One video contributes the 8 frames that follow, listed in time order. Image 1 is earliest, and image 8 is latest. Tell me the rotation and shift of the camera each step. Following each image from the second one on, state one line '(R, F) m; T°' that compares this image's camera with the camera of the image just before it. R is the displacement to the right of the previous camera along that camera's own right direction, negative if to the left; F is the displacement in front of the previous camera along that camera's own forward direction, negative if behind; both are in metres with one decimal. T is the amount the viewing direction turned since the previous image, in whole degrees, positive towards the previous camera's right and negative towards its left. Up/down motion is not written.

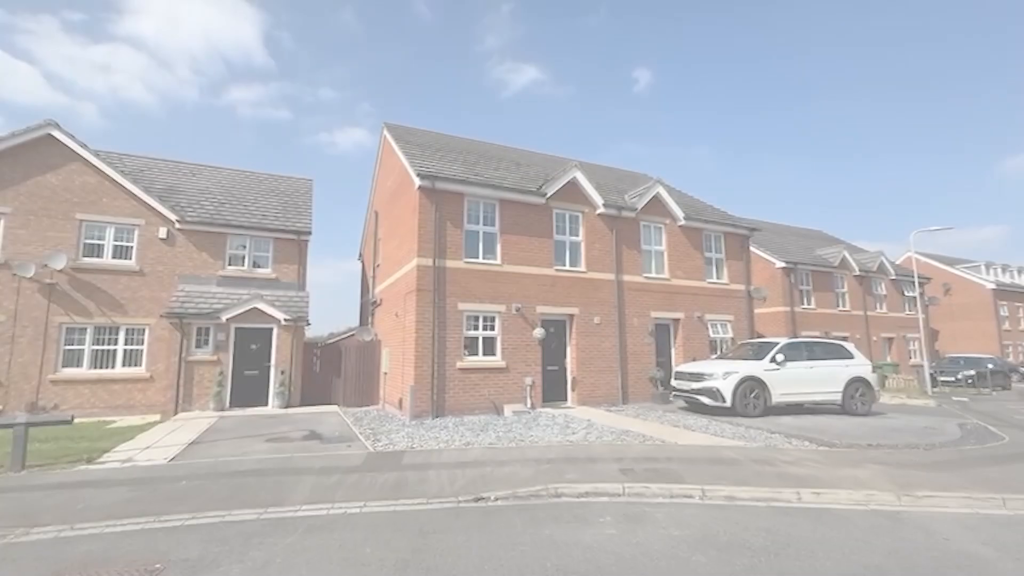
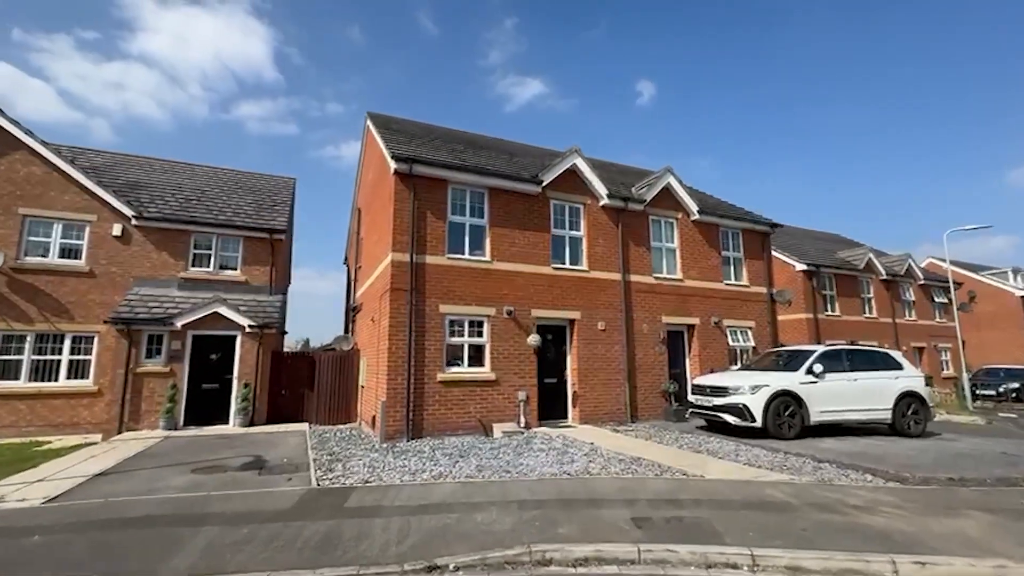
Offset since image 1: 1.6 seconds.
(+0.4, +1.9) m; -1°
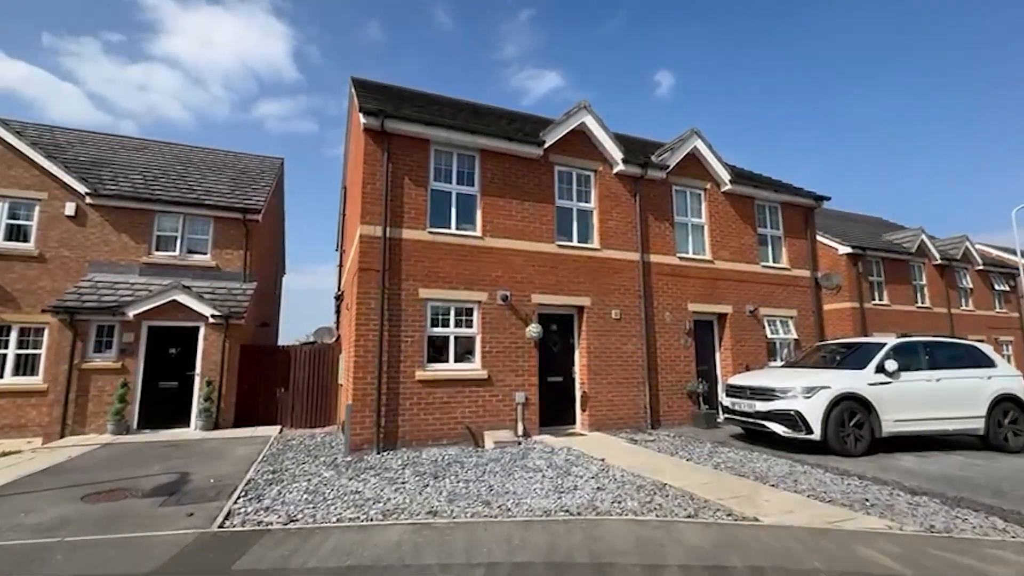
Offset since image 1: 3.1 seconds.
(+0.5, +2.1) m; -2°
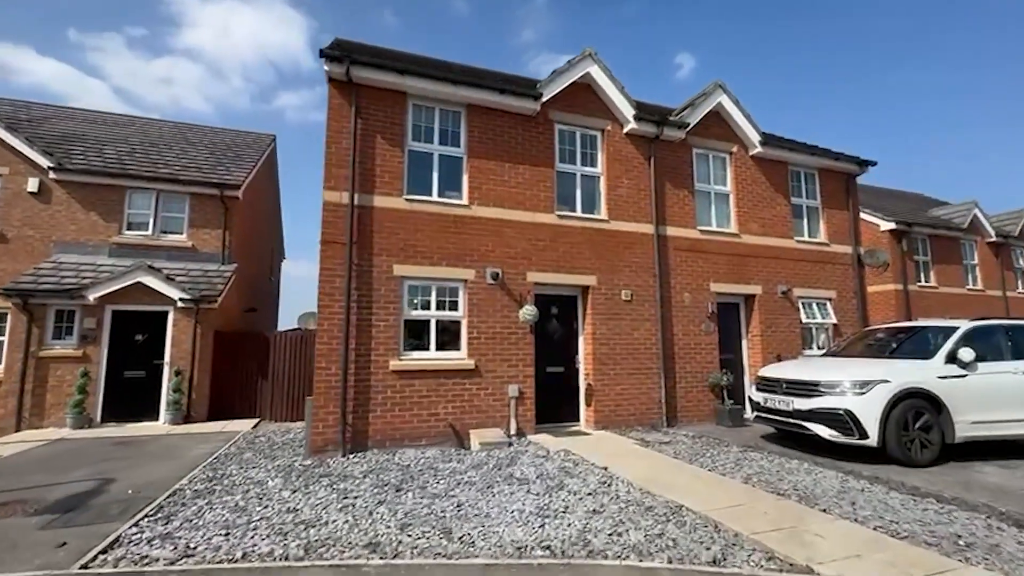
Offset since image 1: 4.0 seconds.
(+0.5, +1.5) m; -2°
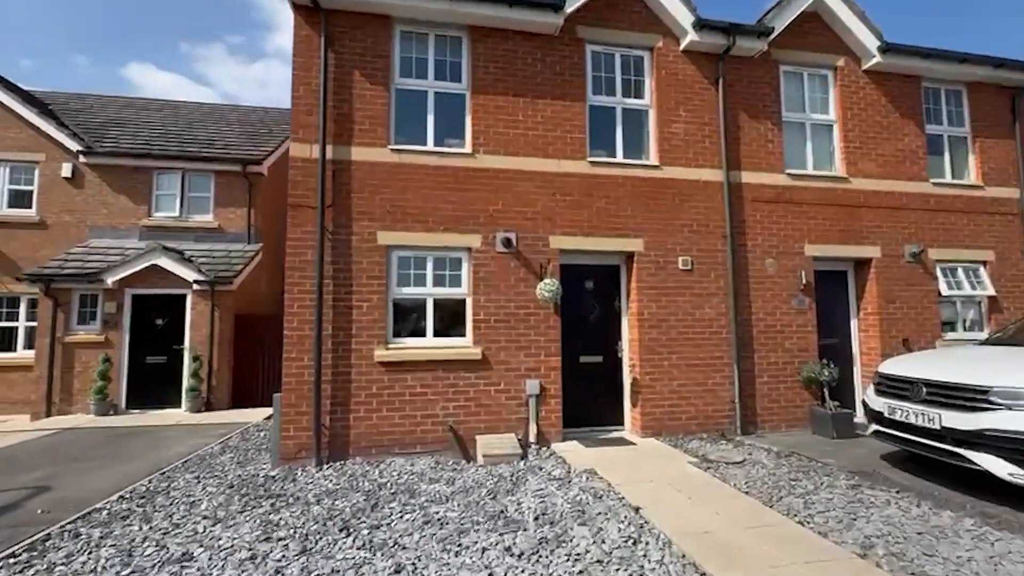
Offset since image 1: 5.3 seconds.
(+0.9, +2.0) m; -9°
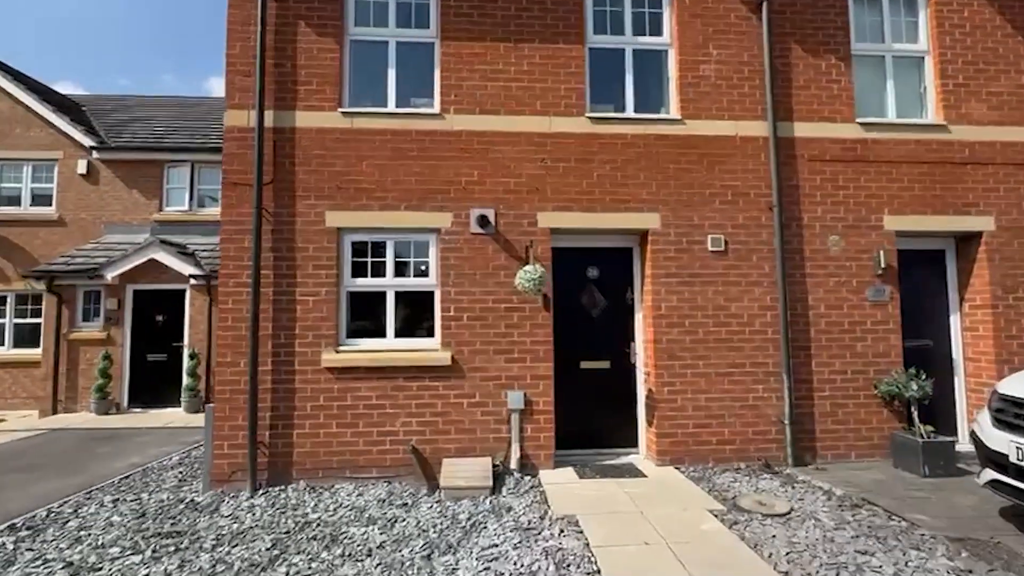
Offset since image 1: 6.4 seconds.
(+1.0, +1.5) m; -7°
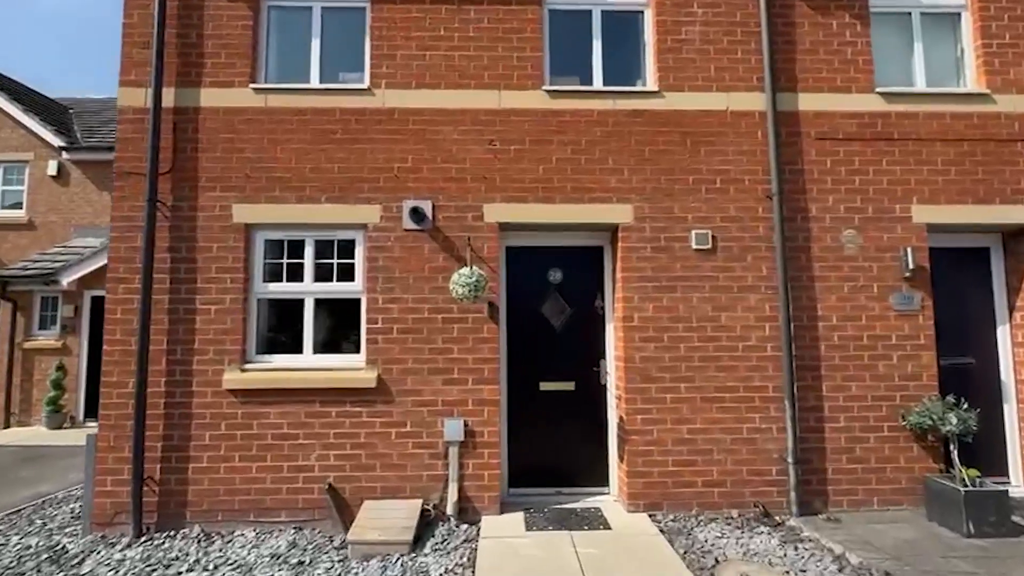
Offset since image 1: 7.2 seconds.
(+0.8, +1.0) m; -2°
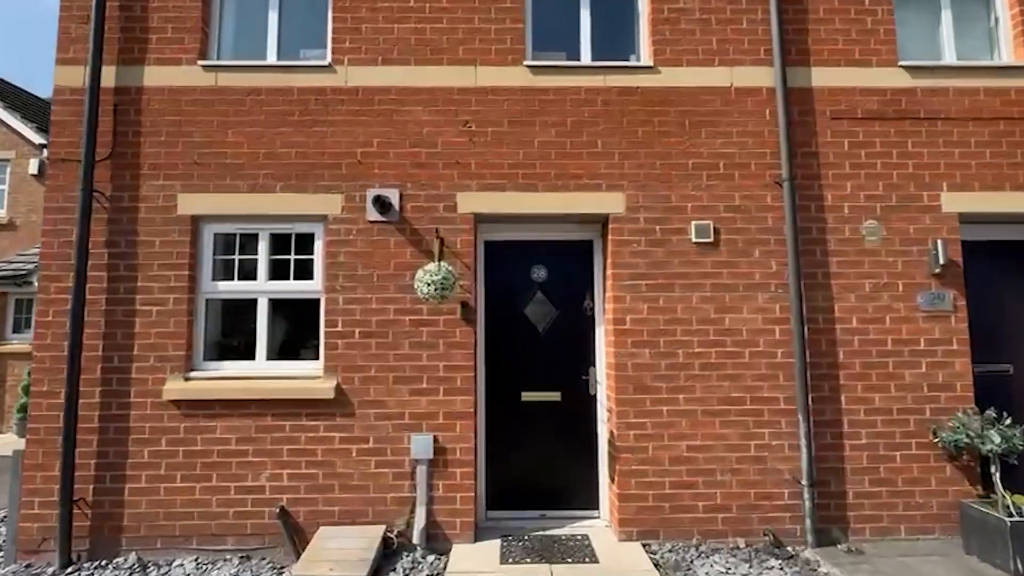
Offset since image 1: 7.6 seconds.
(+0.3, +0.5) m; -1°
